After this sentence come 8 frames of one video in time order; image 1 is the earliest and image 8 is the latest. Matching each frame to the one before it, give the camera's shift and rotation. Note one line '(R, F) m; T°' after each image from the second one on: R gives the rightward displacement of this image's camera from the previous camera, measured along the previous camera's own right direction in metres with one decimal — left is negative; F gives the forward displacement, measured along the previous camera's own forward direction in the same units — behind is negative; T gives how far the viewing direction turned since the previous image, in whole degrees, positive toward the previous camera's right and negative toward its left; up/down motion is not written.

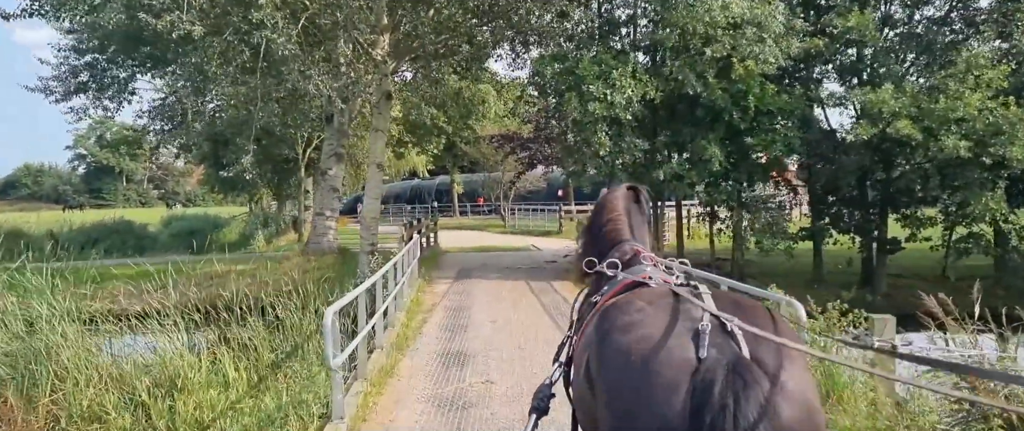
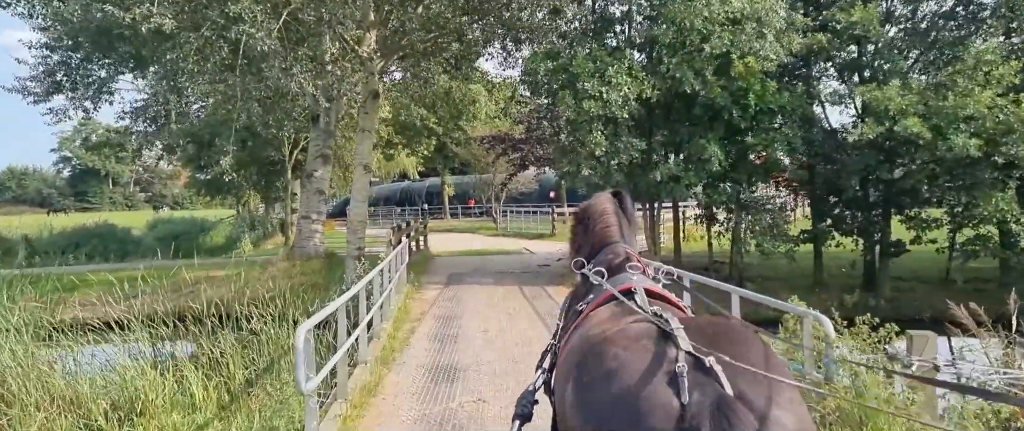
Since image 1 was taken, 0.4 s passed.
(0.0, +0.5) m; +1°
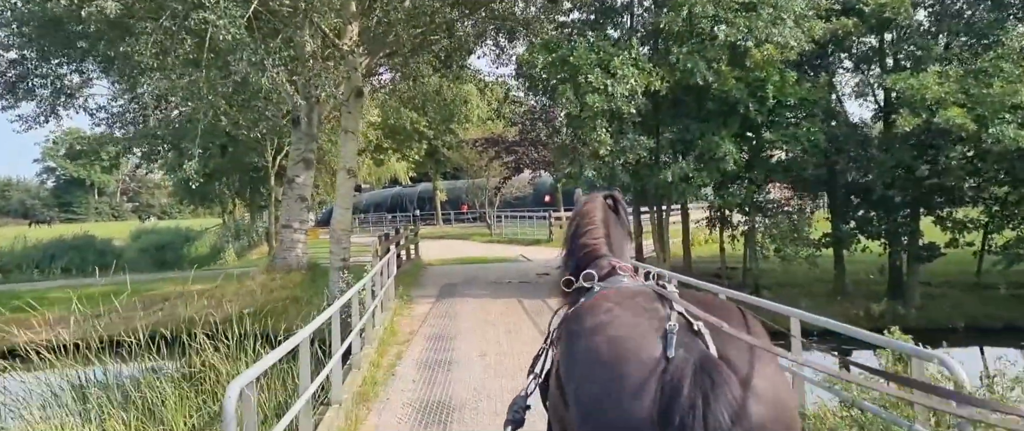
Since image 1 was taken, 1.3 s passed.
(-0.1, +1.2) m; +1°
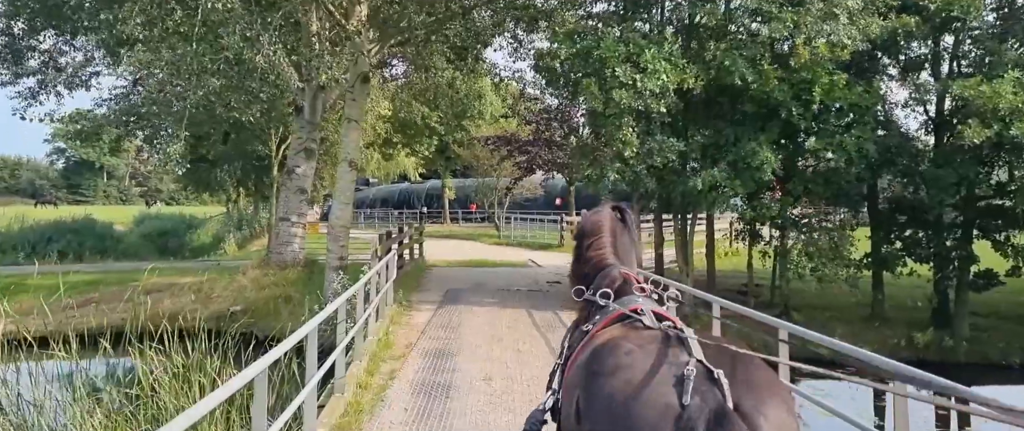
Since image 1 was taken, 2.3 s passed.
(-0.1, +1.1) m; -1°
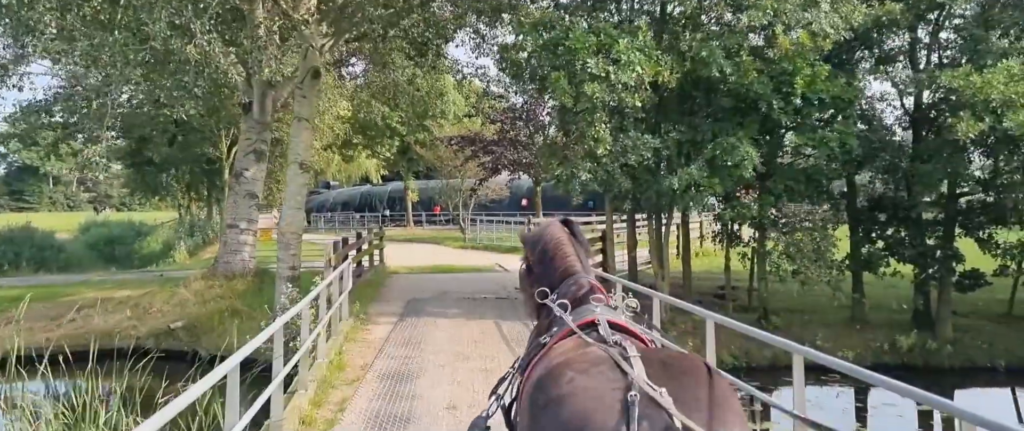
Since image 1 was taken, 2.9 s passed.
(0.0, +0.8) m; +3°
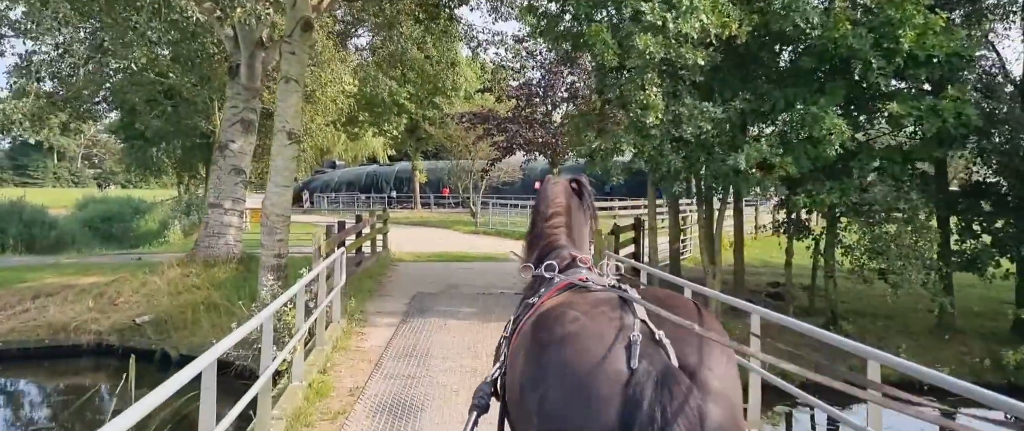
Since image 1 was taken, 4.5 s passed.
(-0.3, +2.0) m; -1°
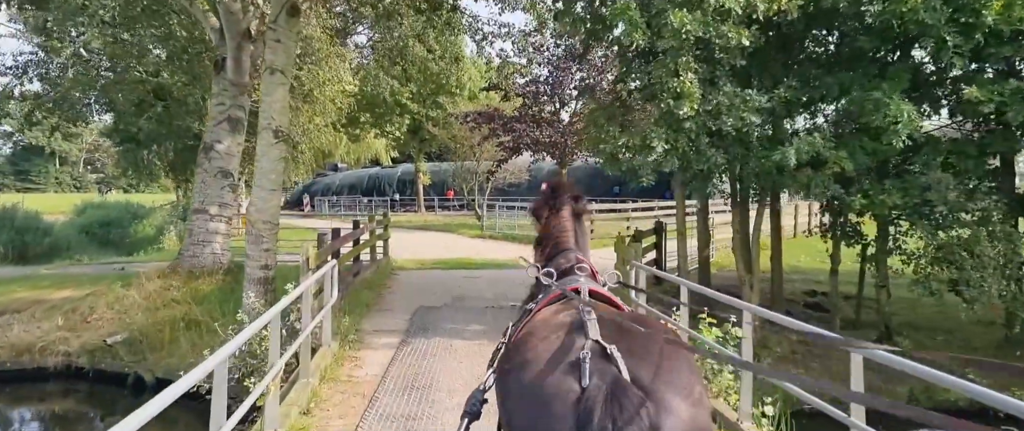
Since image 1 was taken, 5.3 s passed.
(-0.1, +1.1) m; 0°
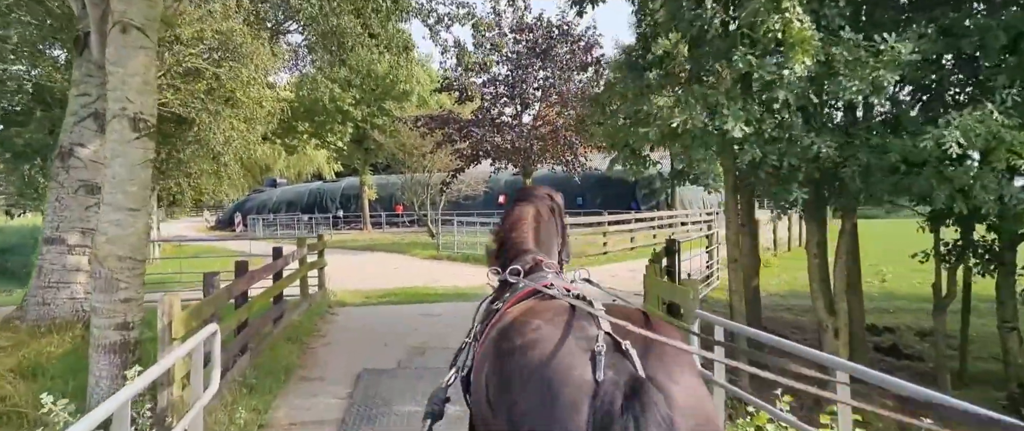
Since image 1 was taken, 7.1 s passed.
(-0.3, +3.1) m; +4°
